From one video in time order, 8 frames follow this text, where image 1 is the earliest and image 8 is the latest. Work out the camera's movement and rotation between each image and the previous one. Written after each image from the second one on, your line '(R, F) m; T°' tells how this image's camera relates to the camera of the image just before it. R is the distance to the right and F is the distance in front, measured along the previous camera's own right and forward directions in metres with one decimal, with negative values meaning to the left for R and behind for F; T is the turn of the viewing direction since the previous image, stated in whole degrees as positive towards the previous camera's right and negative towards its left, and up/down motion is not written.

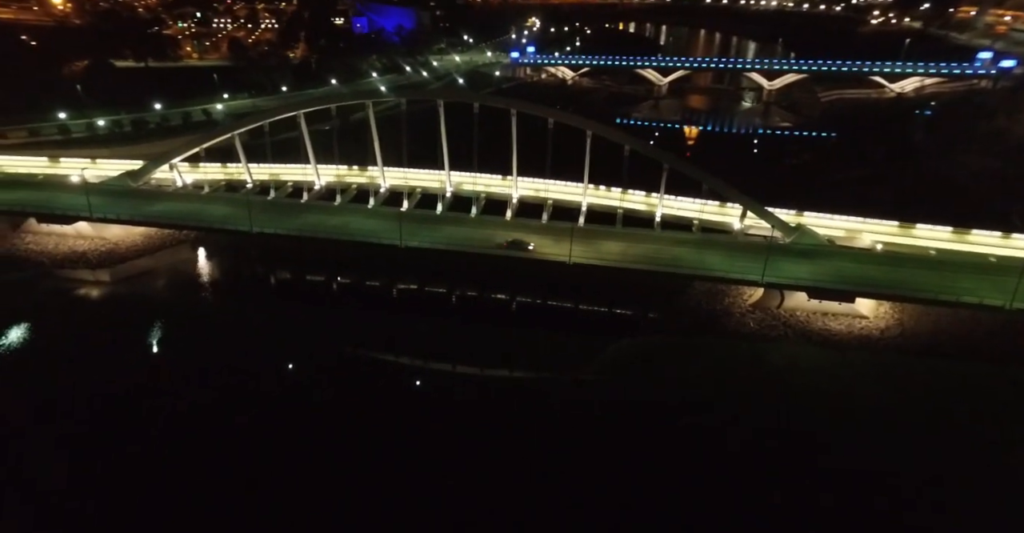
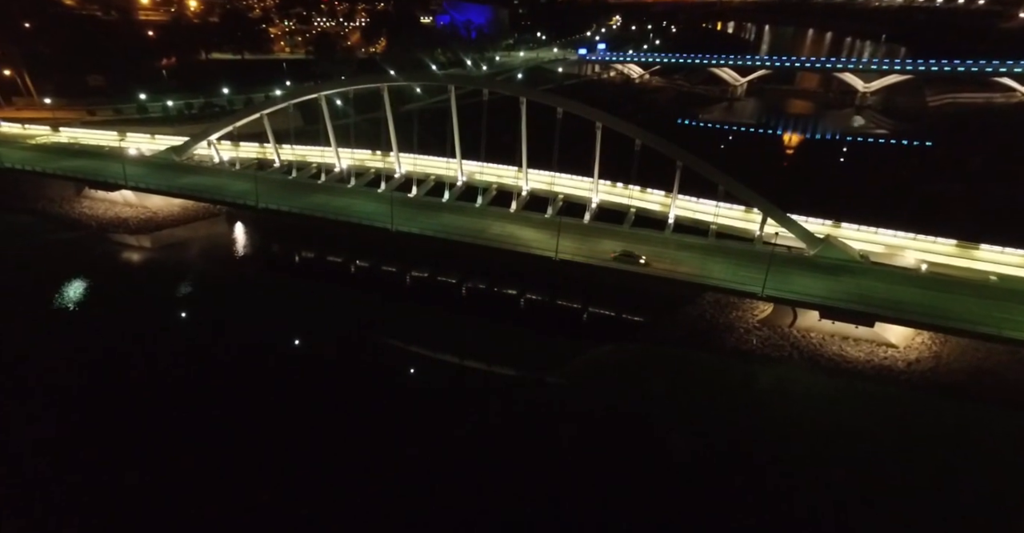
(+3.4, +0.7) m; -10°
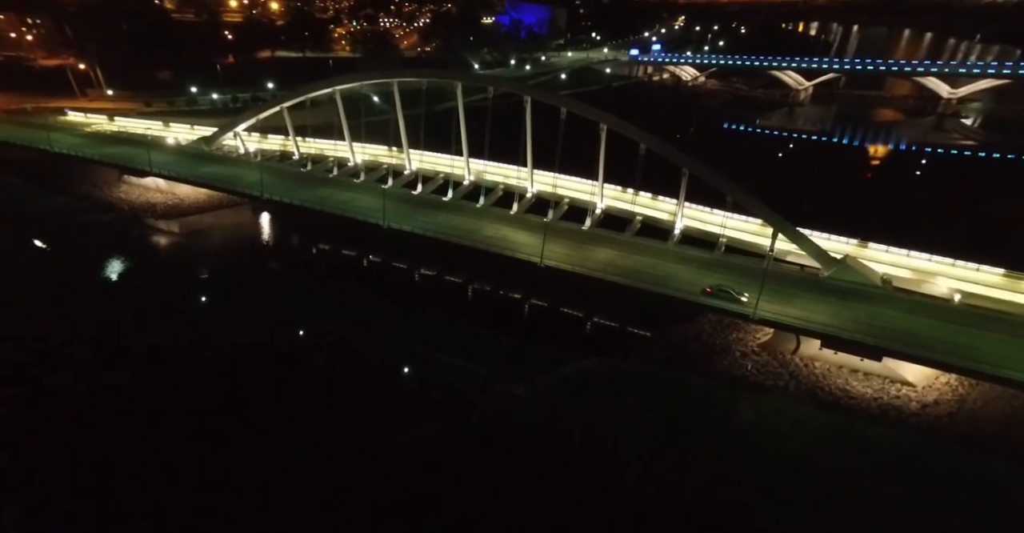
(+2.6, +0.7) m; -7°
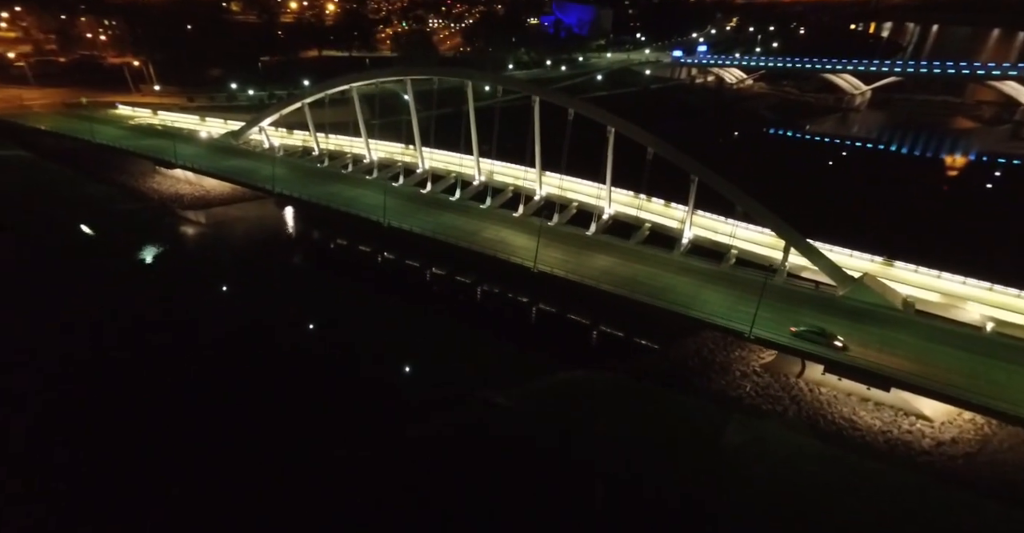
(+1.7, +0.5) m; -6°
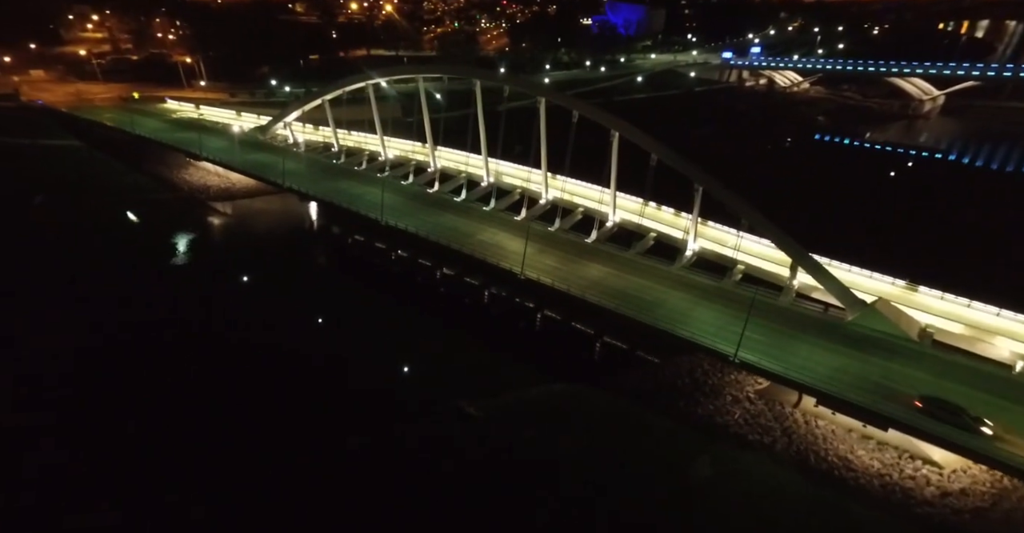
(+2.0, +0.6) m; -6°
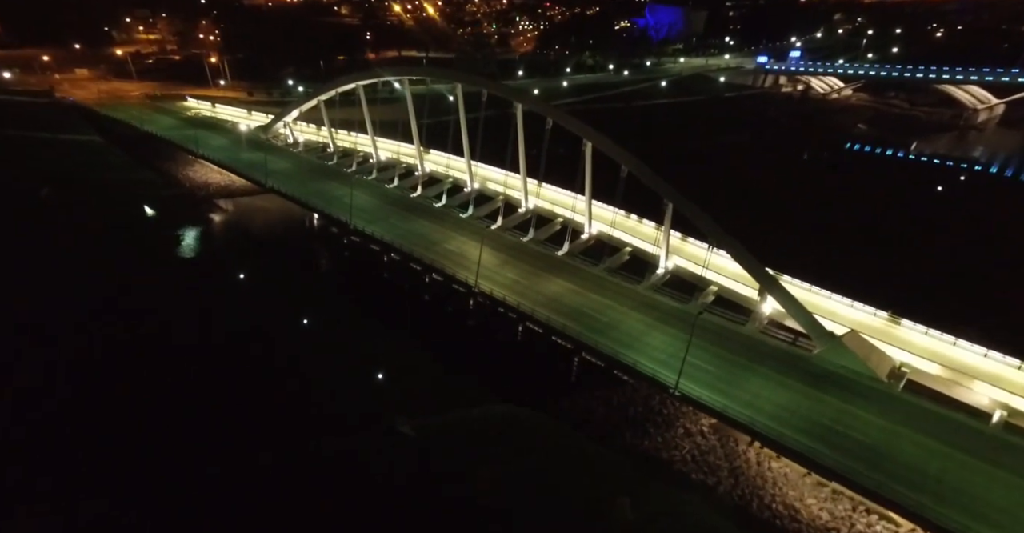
(+2.5, +0.8) m; -5°
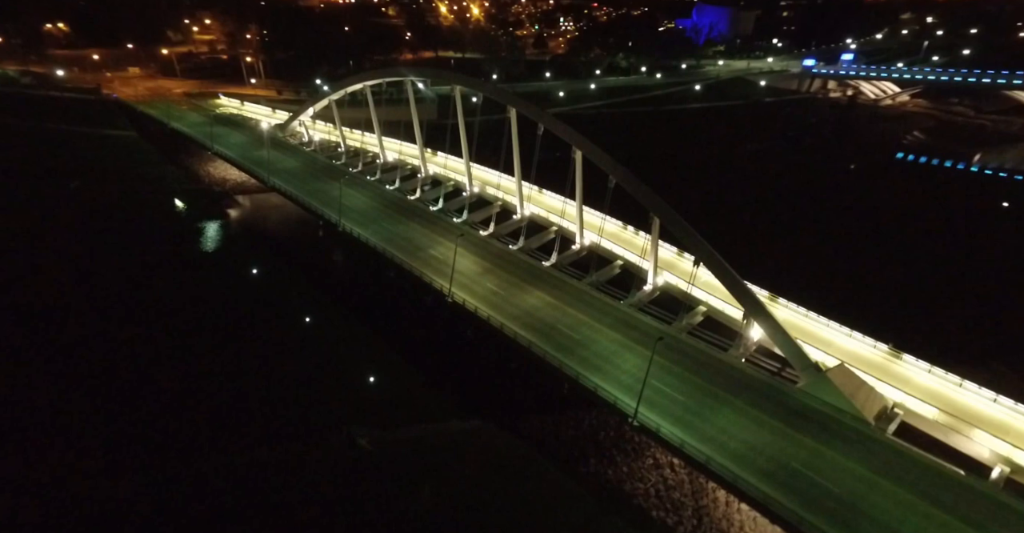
(+1.8, +0.8) m; -5°
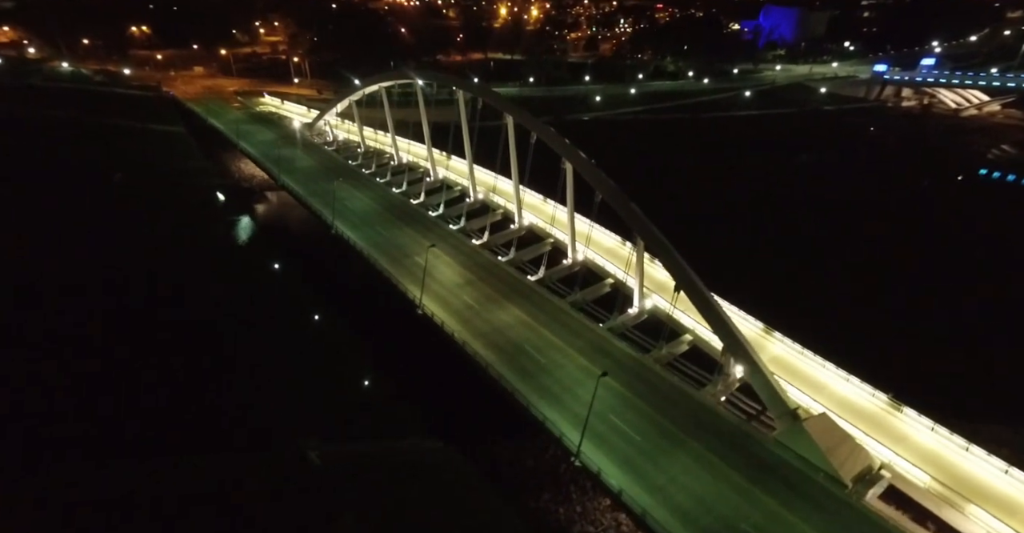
(+2.1, +1.1) m; -7°
